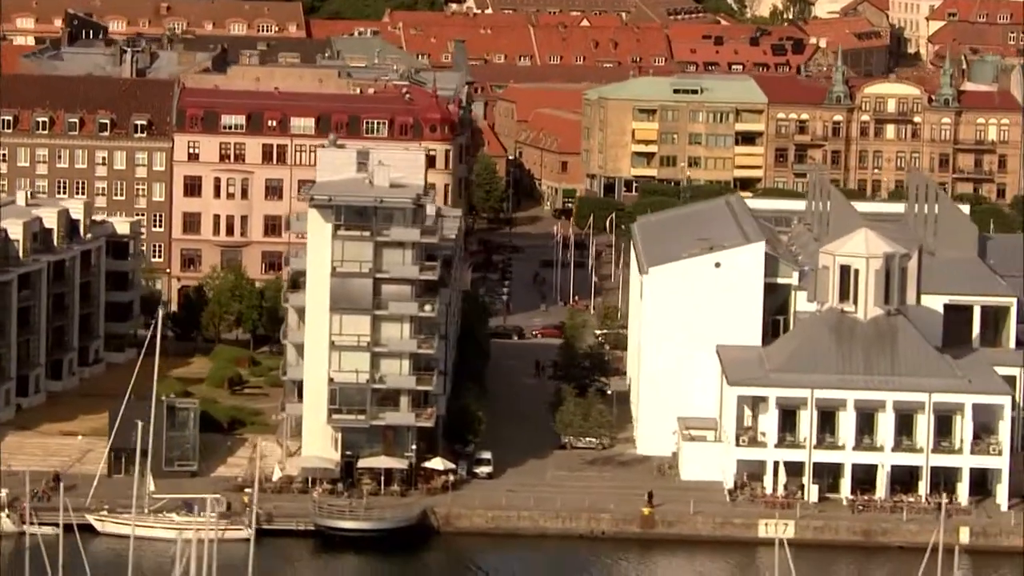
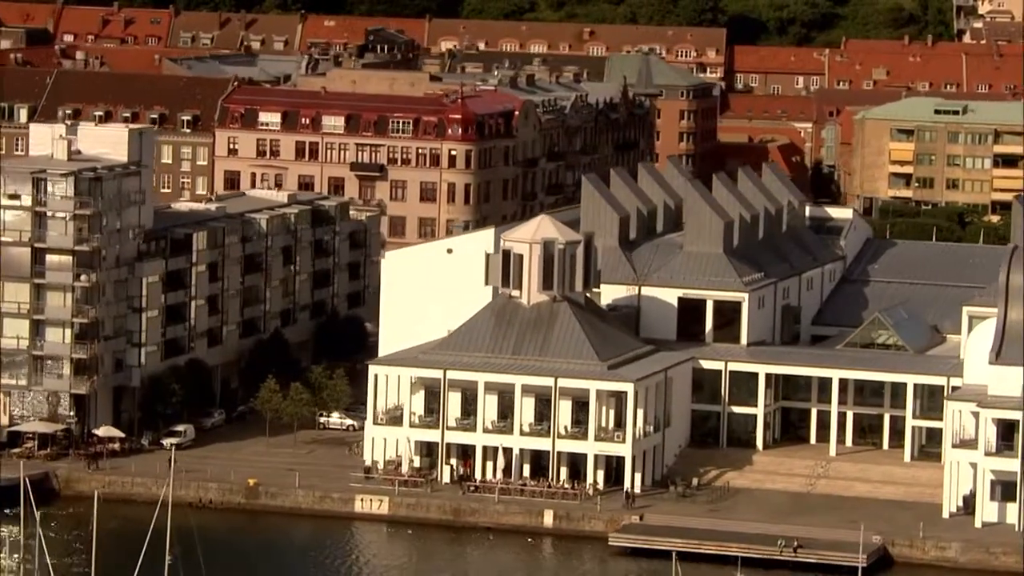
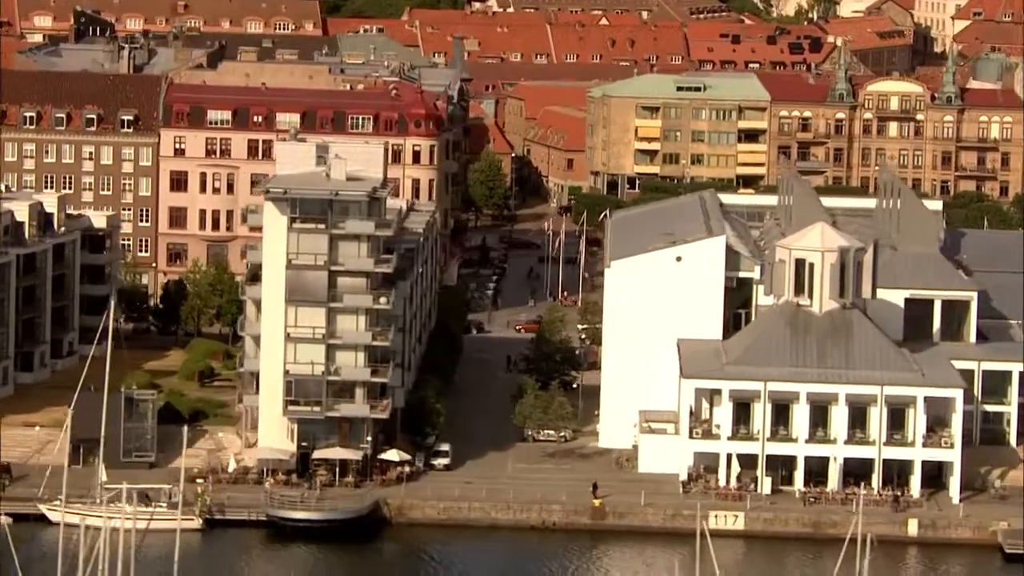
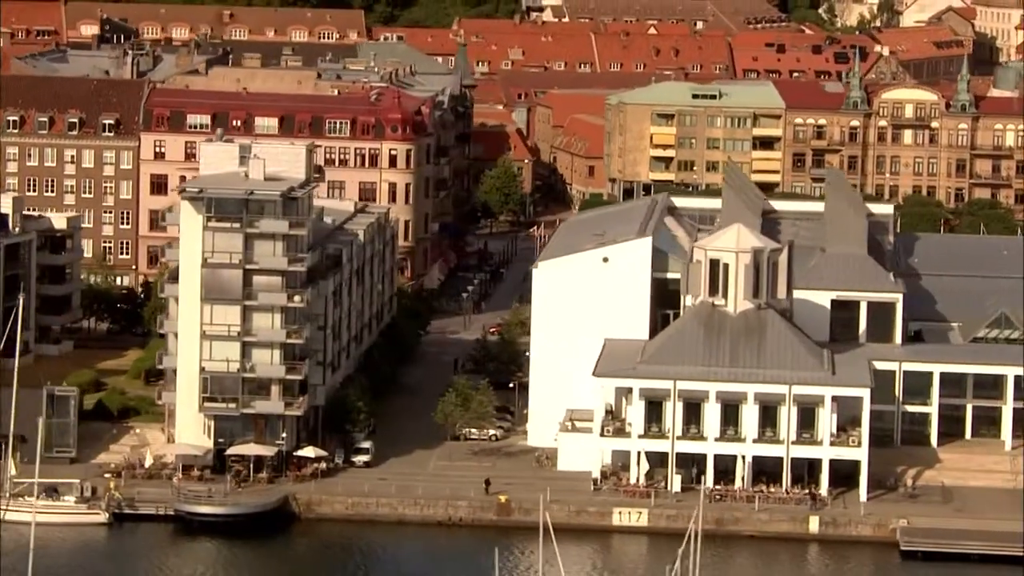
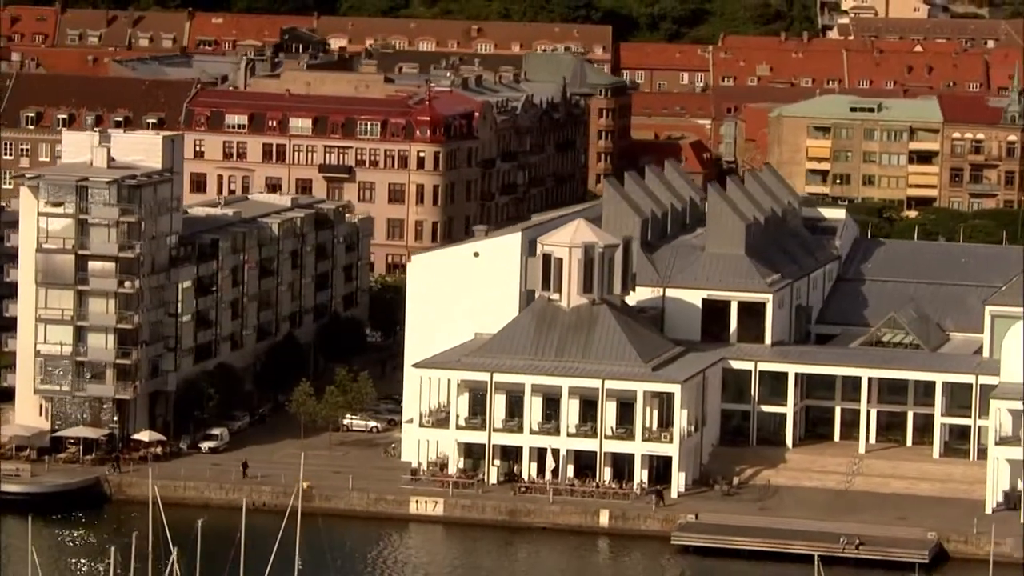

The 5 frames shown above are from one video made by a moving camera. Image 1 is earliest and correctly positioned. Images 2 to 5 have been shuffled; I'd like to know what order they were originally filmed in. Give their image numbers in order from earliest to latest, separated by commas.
3, 4, 5, 2
